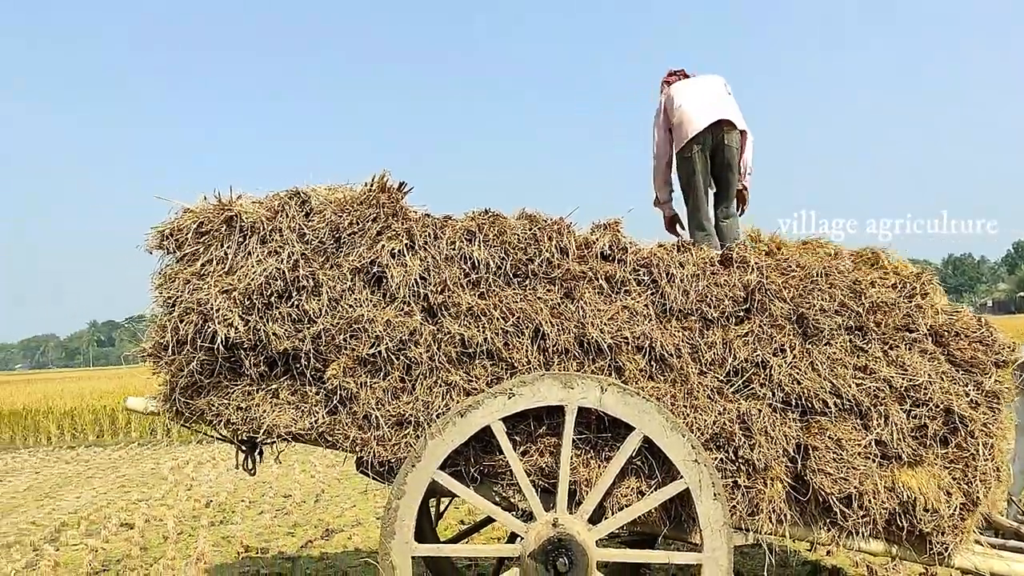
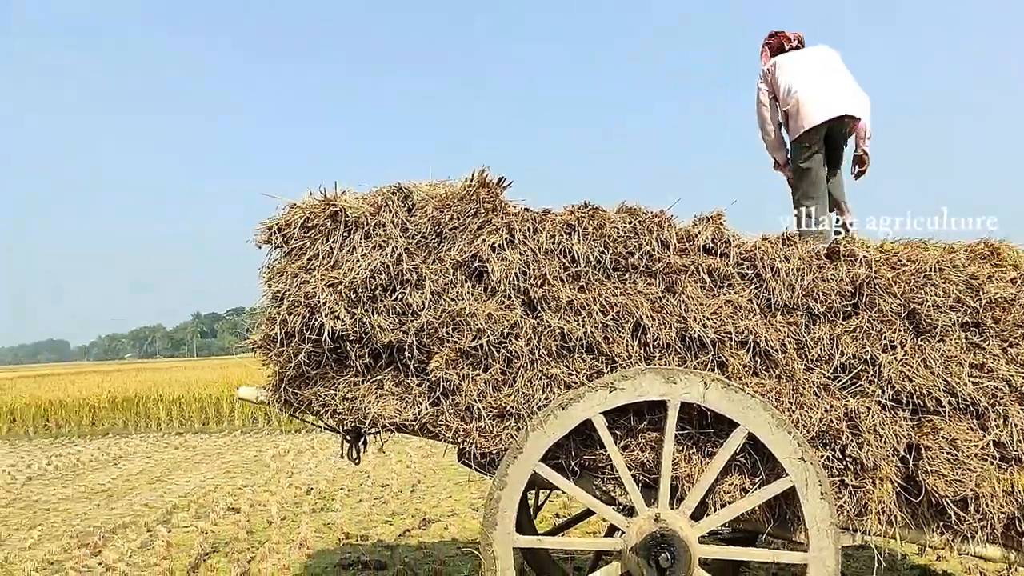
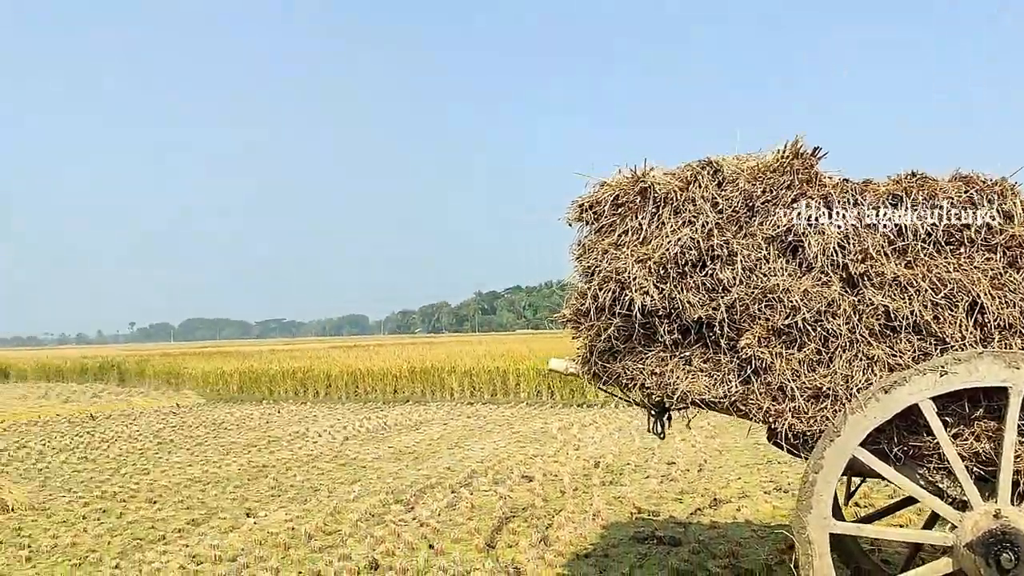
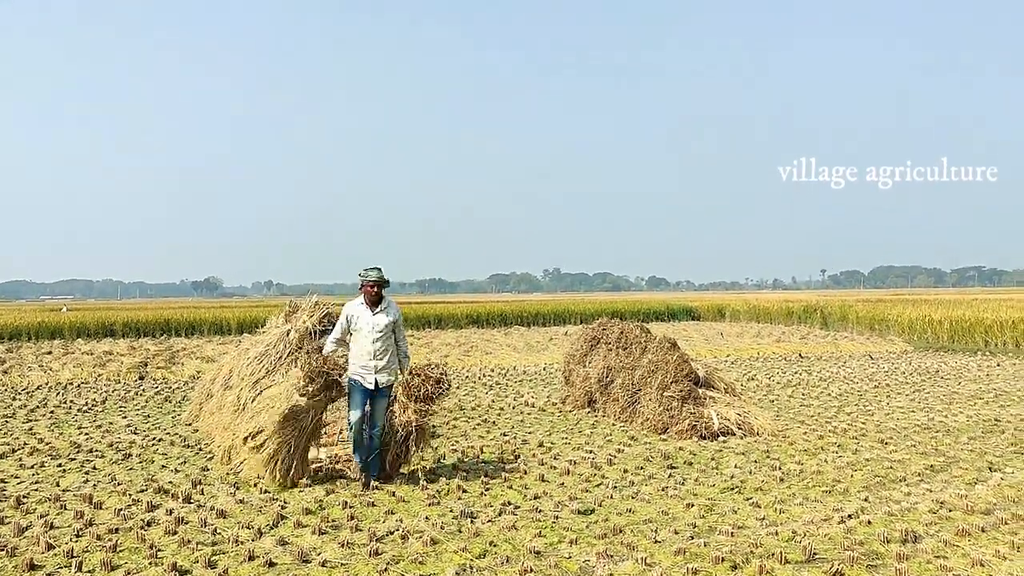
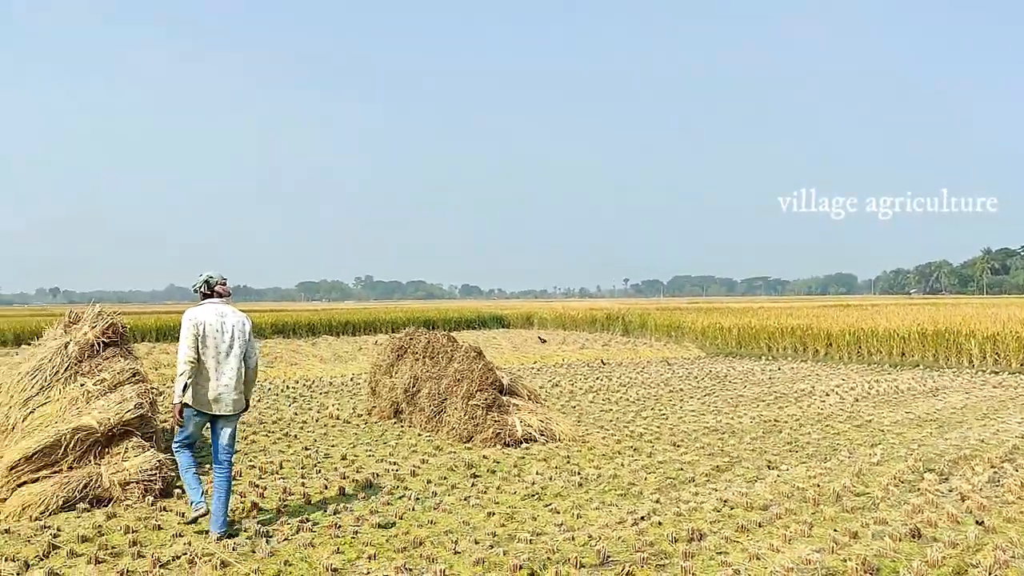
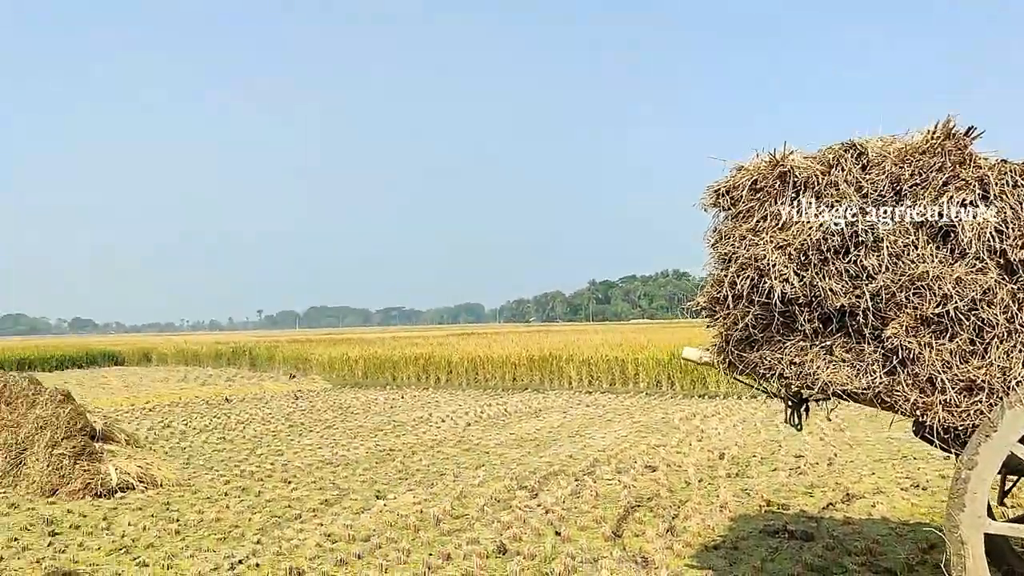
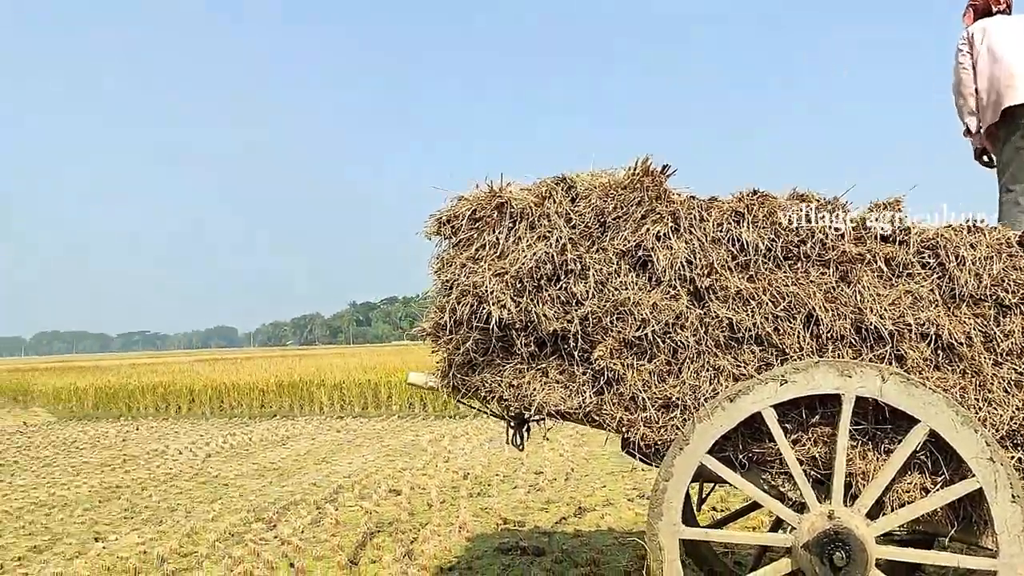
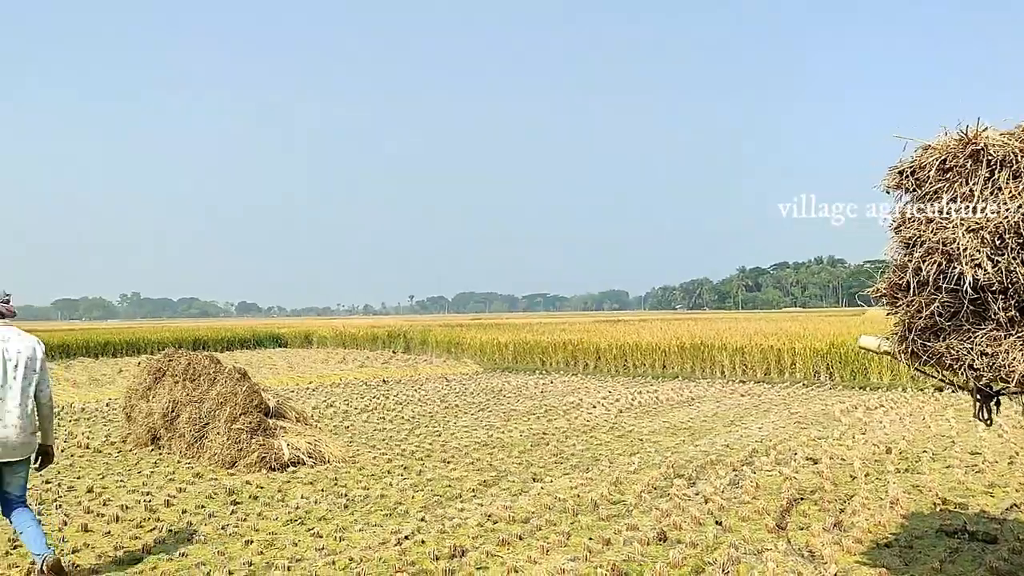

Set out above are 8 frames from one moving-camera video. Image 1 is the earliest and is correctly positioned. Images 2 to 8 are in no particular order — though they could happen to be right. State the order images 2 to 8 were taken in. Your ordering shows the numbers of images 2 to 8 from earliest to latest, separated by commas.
2, 7, 3, 6, 8, 5, 4
